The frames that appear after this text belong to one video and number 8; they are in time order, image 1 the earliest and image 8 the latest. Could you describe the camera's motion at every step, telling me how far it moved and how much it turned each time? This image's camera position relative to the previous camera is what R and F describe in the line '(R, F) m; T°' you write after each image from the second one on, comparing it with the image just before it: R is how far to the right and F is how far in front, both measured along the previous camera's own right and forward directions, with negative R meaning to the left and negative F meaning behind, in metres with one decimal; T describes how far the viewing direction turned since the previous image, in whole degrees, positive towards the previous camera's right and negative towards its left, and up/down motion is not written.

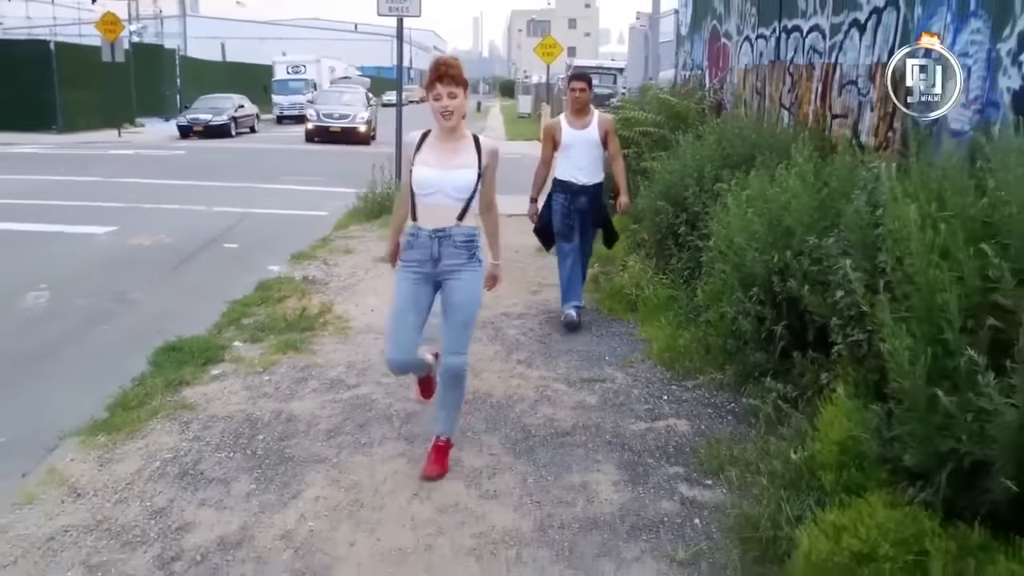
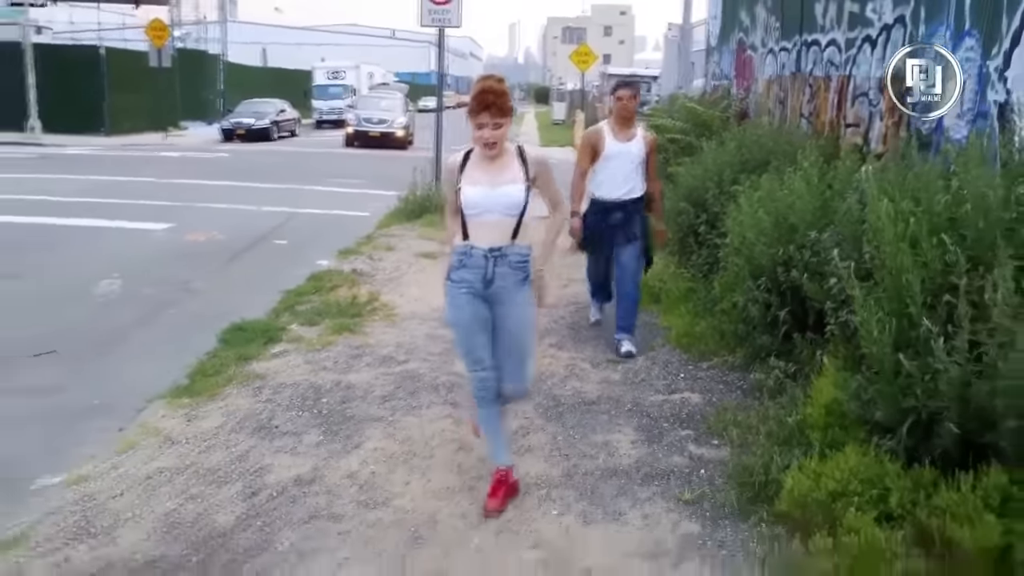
(0.0, -0.7) m; -2°
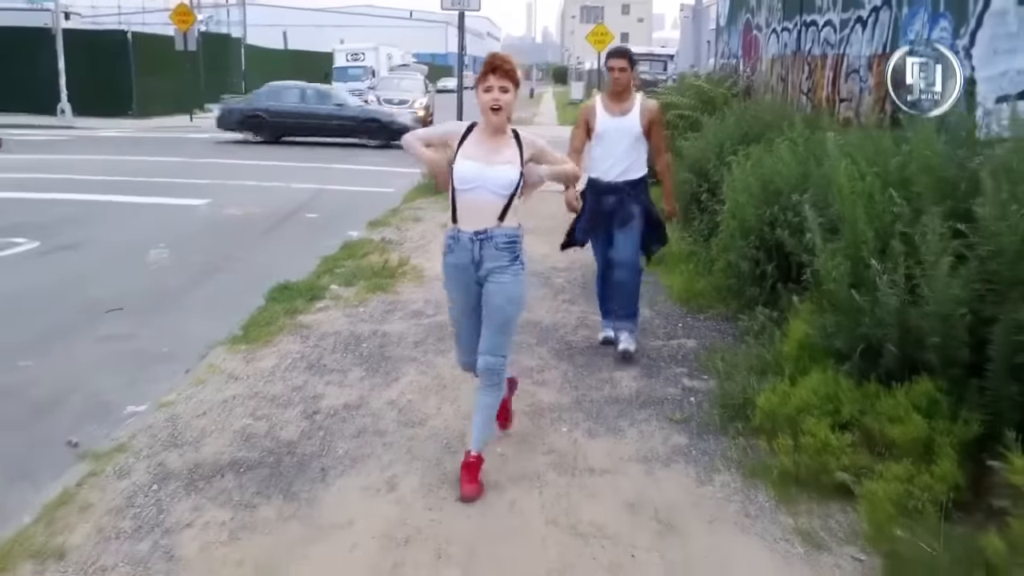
(0.0, -0.8) m; -1°
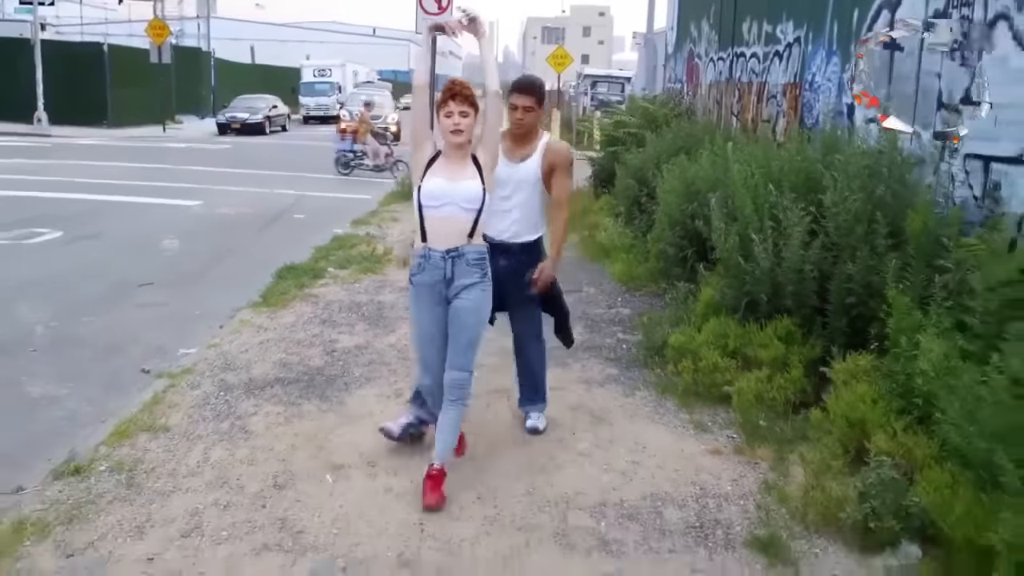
(-0.1, -1.6) m; +2°
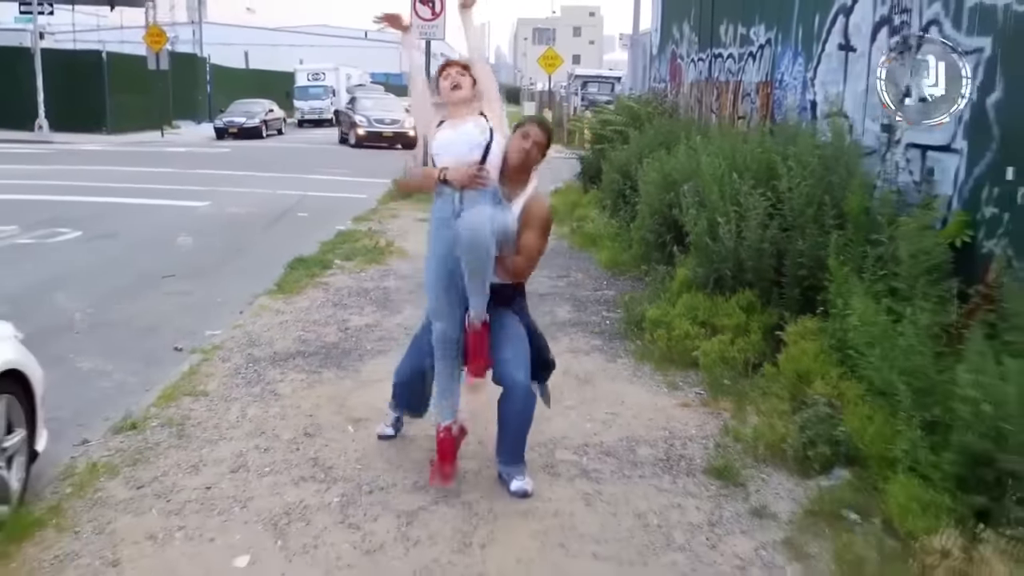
(0.0, -0.8) m; 0°
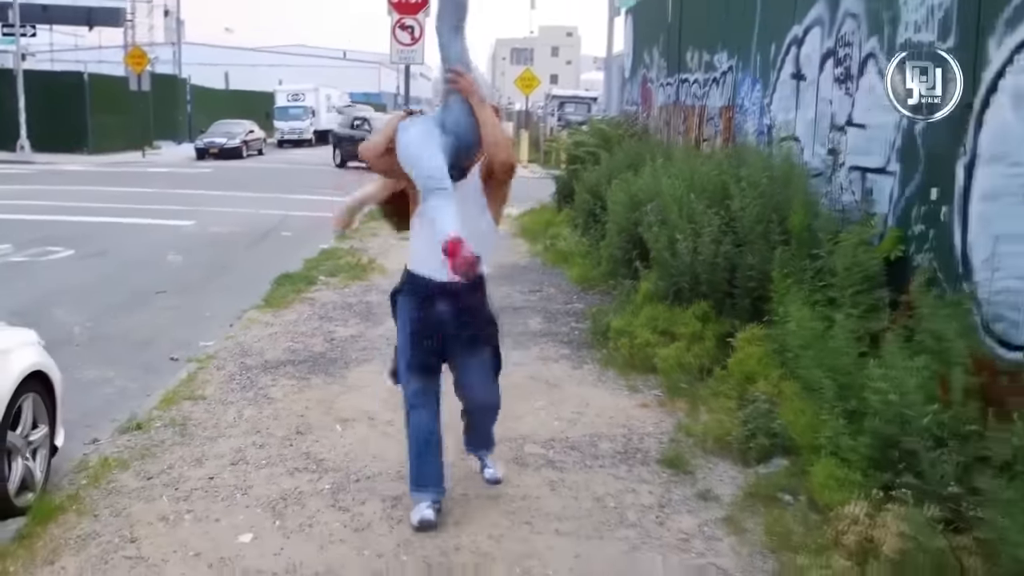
(0.0, -0.6) m; +1°
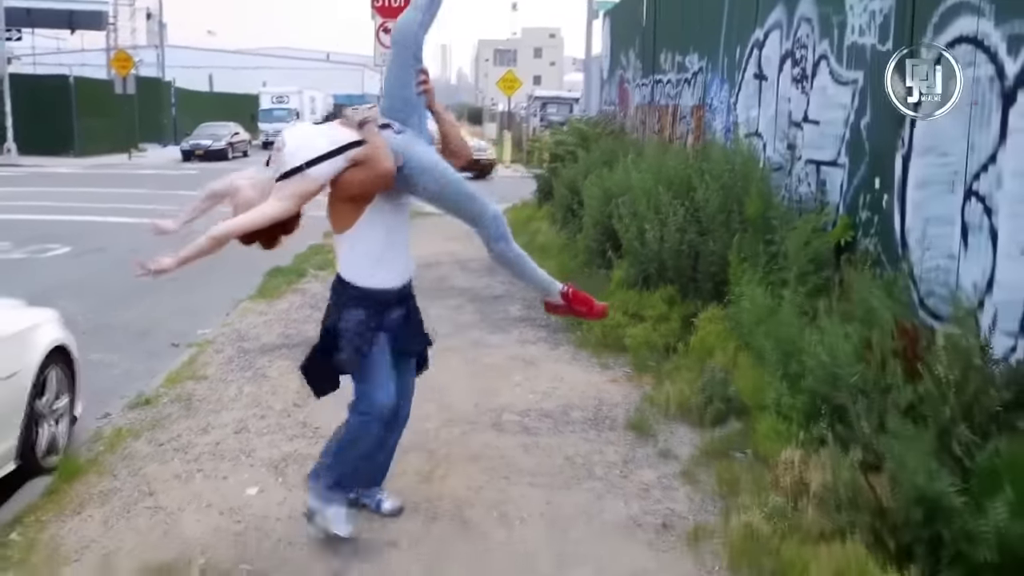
(0.0, -0.5) m; +1°
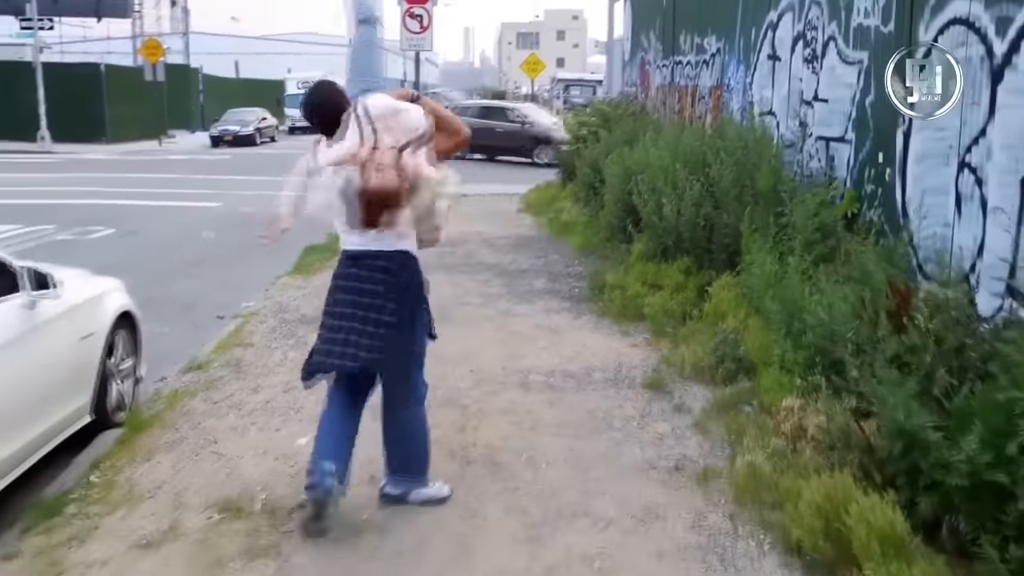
(0.0, -0.5) m; -1°
